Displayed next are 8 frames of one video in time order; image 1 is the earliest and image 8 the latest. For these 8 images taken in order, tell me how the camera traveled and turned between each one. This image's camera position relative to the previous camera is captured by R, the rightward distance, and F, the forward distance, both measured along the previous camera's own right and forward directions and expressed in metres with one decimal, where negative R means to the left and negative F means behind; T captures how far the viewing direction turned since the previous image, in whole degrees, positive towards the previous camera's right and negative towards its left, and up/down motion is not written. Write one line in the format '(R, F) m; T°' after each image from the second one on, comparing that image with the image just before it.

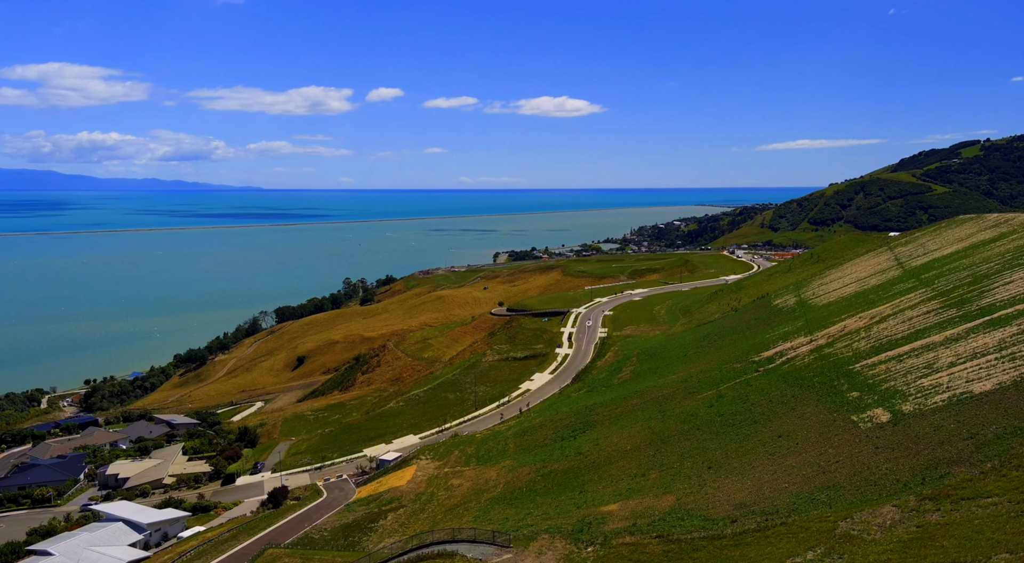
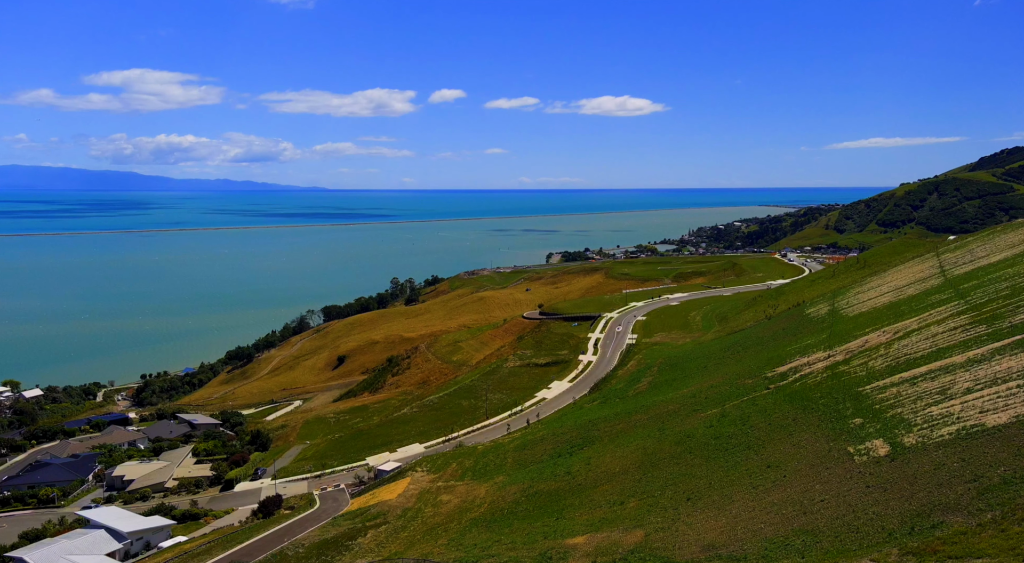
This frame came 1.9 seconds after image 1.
(+3.0, +2.5) m; -5°
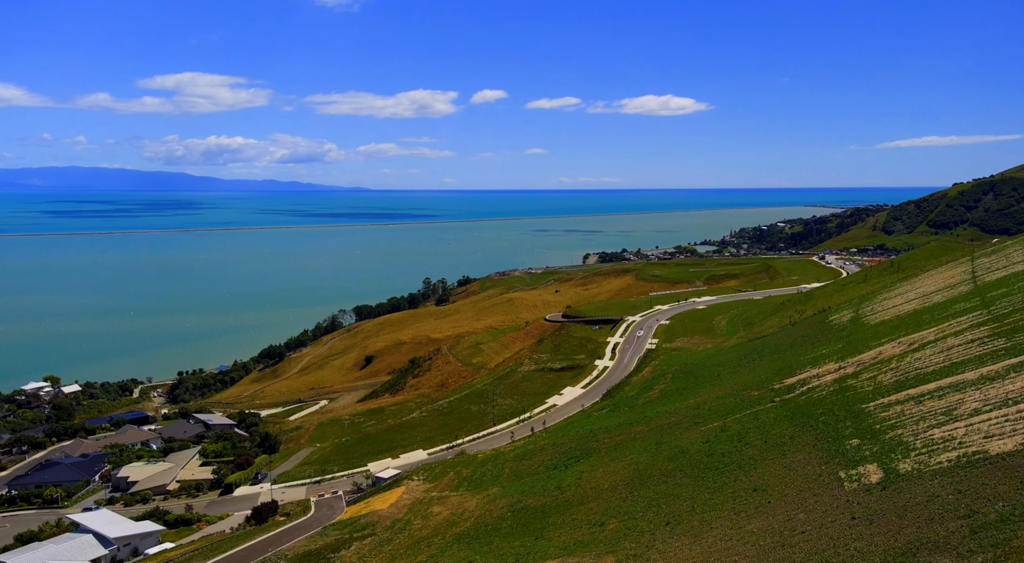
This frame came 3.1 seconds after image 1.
(+2.1, +1.6) m; -3°
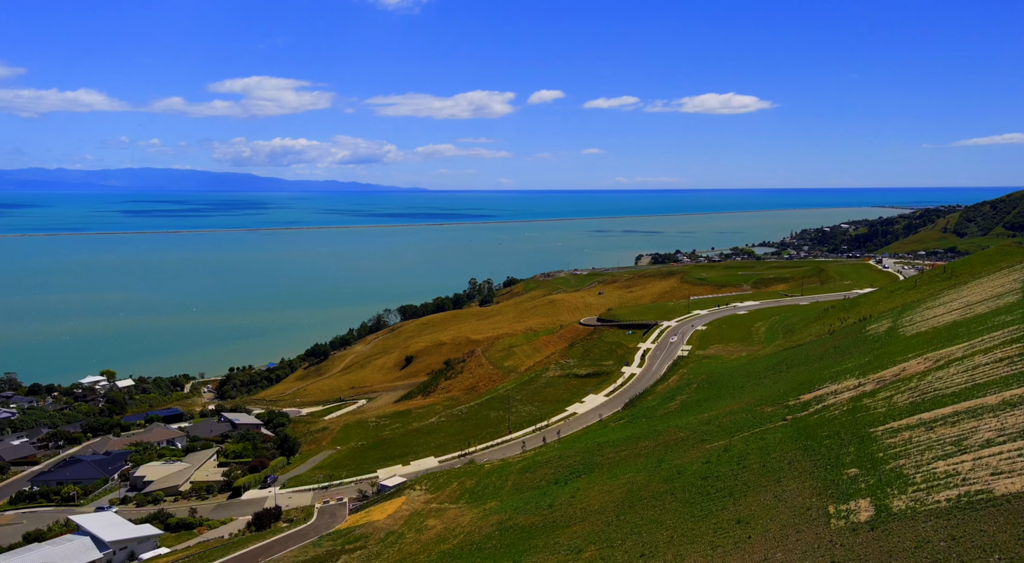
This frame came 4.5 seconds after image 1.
(+2.4, +1.8) m; -4°
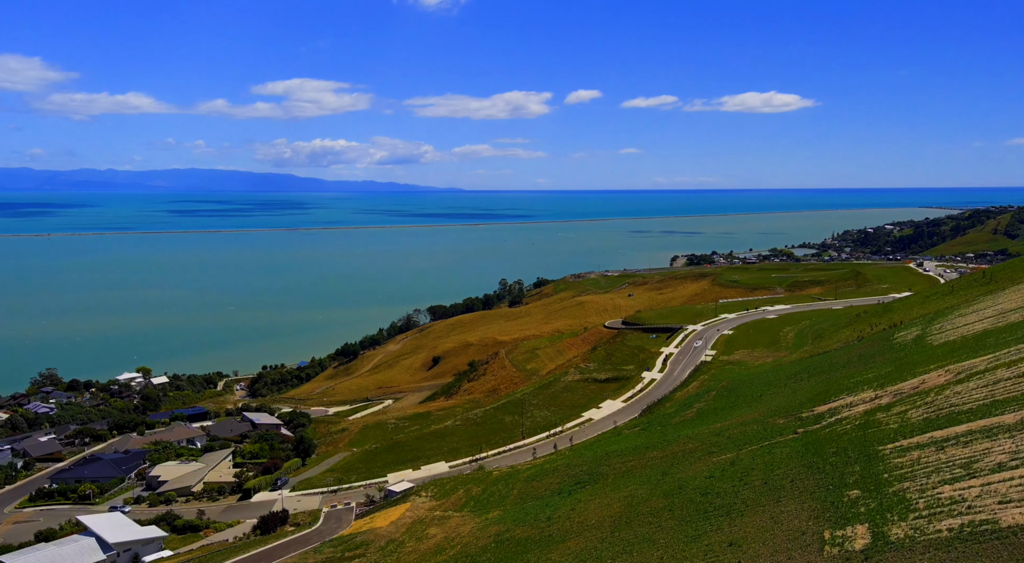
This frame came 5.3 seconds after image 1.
(+1.3, +1.0) m; -3°
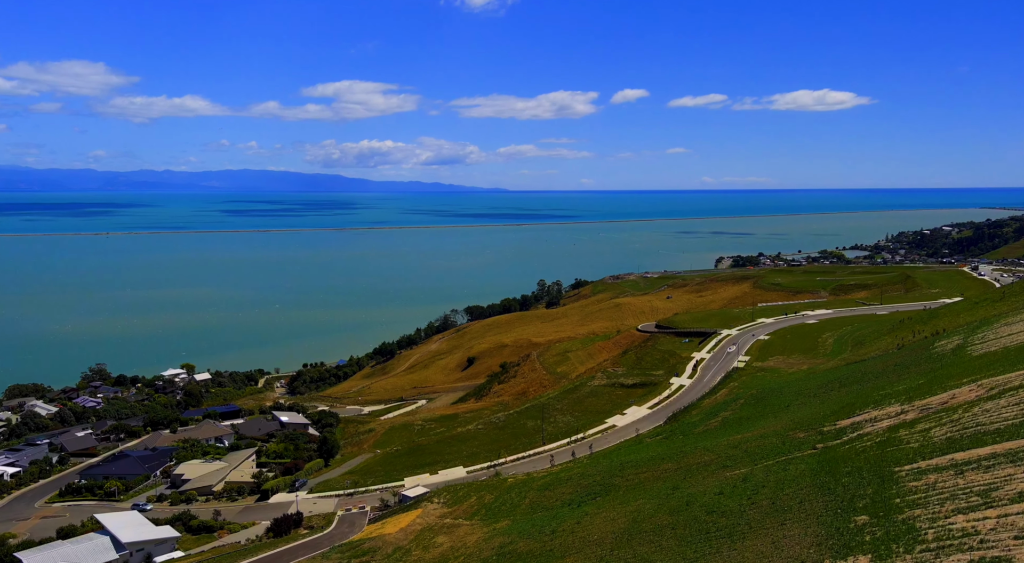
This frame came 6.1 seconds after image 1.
(+1.3, +1.1) m; -3°
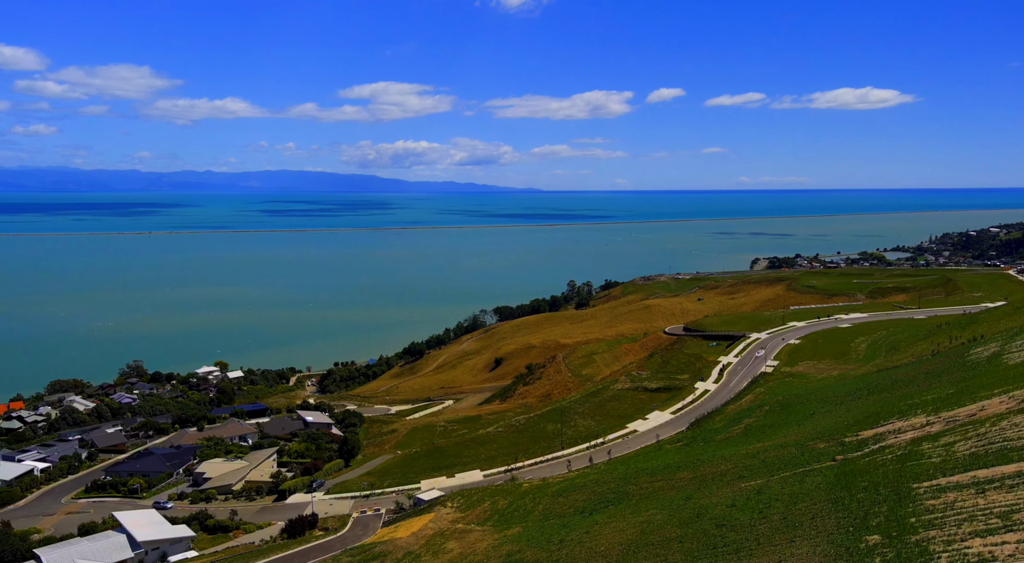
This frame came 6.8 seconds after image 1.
(+0.8, +0.7) m; -2°
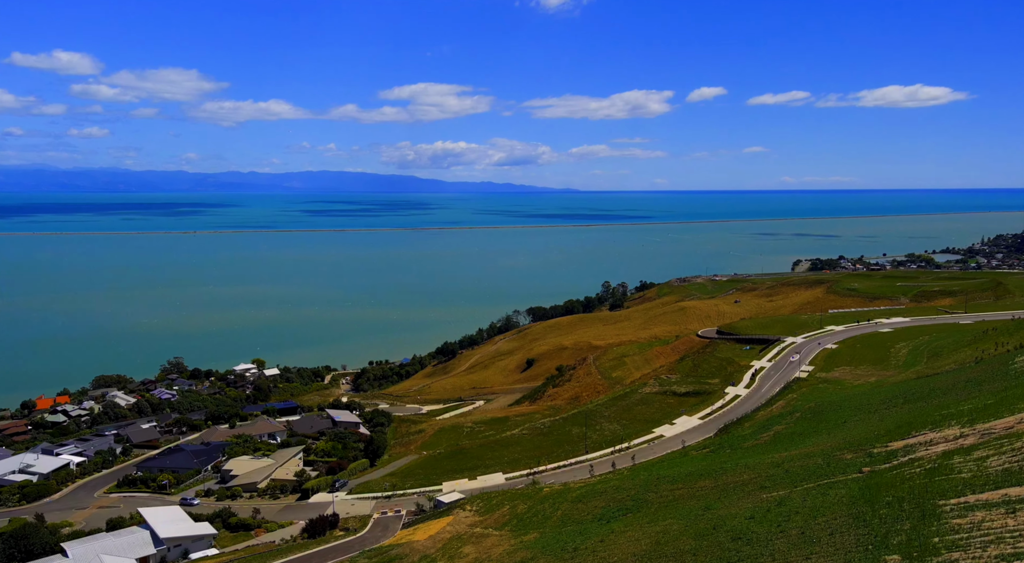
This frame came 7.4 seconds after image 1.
(+0.7, +0.6) m; -3°
